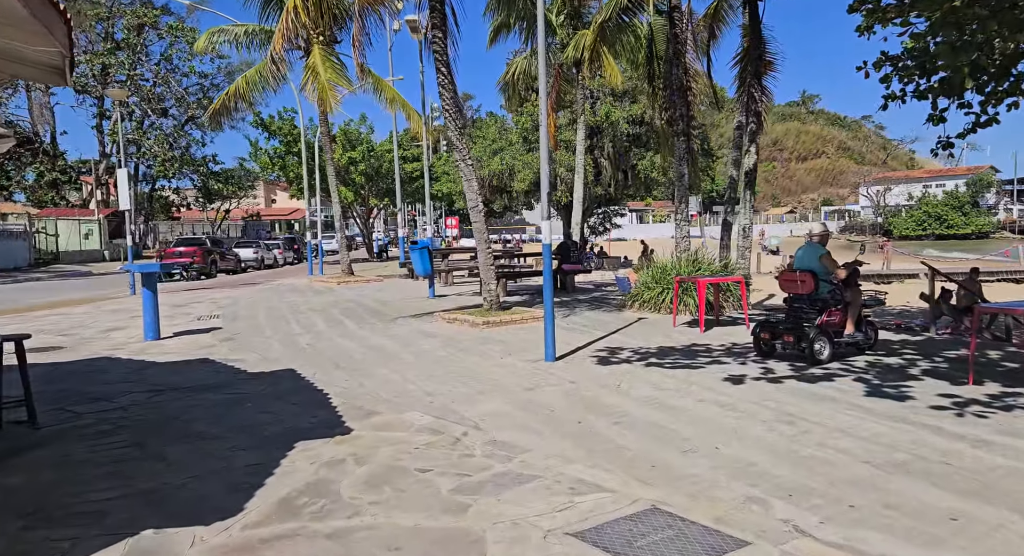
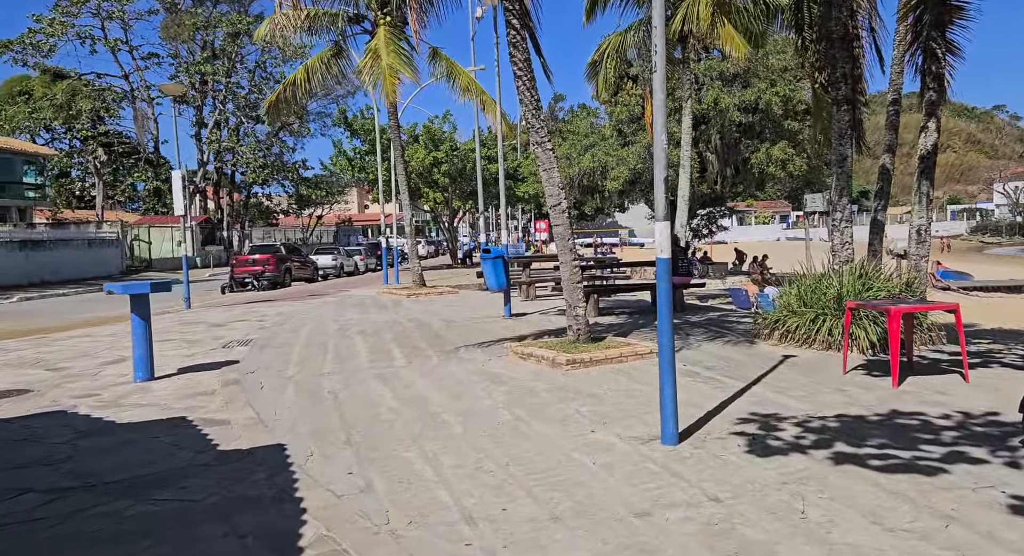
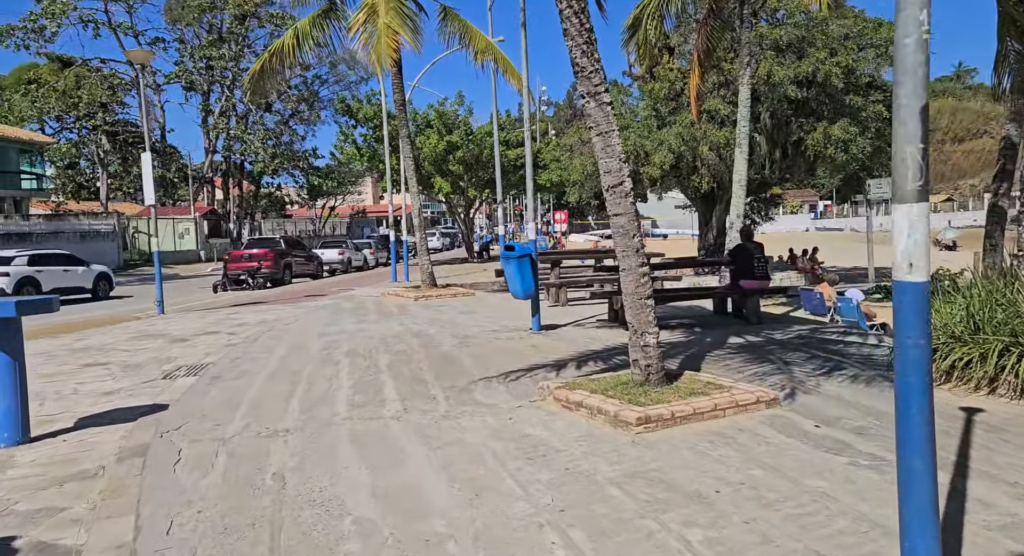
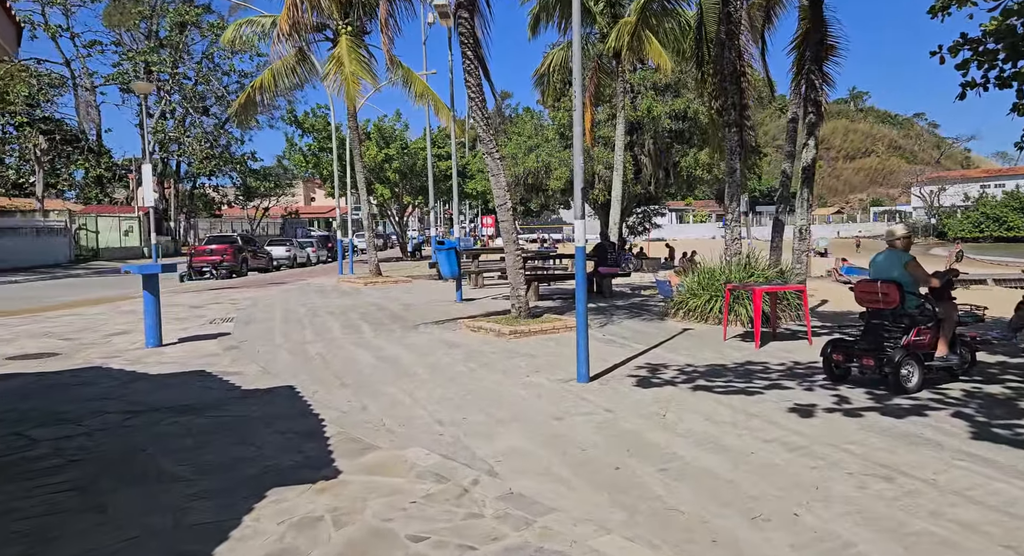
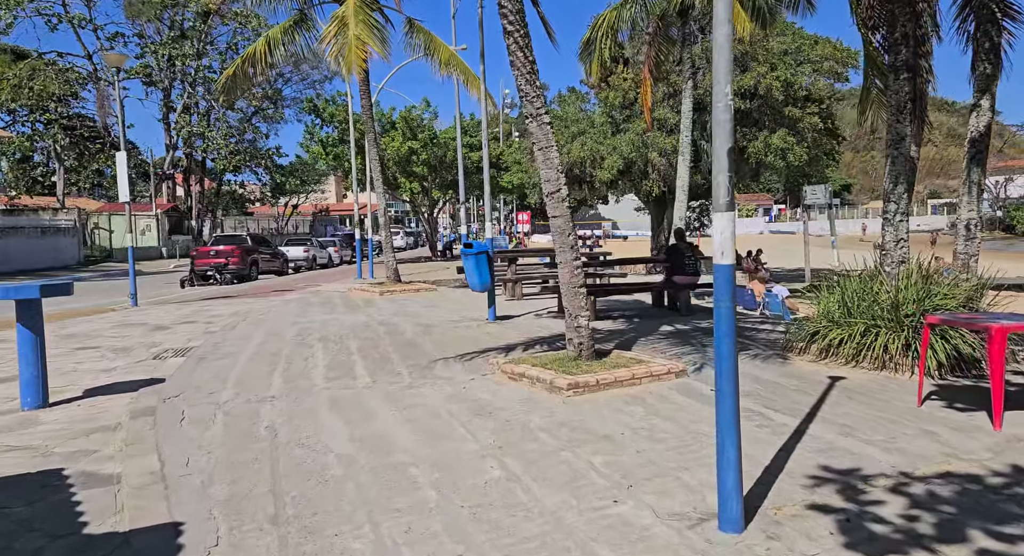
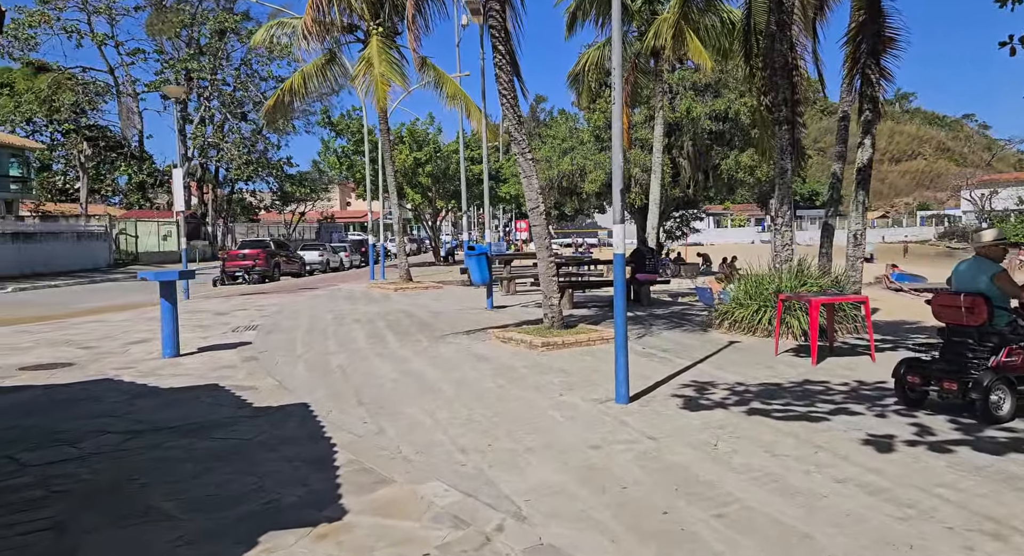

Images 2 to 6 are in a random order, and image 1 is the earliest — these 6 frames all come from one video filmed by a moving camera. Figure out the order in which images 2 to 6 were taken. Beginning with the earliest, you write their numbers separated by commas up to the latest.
4, 6, 2, 5, 3
